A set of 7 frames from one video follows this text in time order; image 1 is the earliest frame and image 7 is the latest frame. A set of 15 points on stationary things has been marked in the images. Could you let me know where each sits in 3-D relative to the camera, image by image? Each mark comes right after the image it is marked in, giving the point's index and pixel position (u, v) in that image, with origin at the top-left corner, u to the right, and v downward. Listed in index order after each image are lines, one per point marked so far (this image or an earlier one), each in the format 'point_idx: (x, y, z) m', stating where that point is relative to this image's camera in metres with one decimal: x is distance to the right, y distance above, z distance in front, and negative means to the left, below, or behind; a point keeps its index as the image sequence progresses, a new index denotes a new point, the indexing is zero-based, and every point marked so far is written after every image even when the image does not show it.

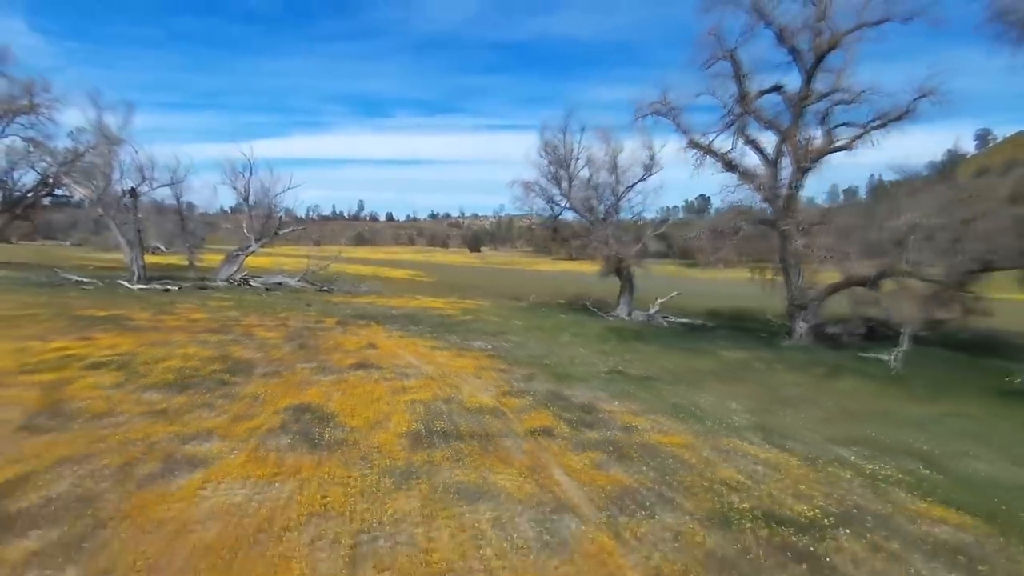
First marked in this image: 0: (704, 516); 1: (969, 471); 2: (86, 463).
0: (+1.7, -2.0, +6.9) m
1: (+5.6, -2.2, +9.5) m
2: (-4.2, -1.7, +7.6) m
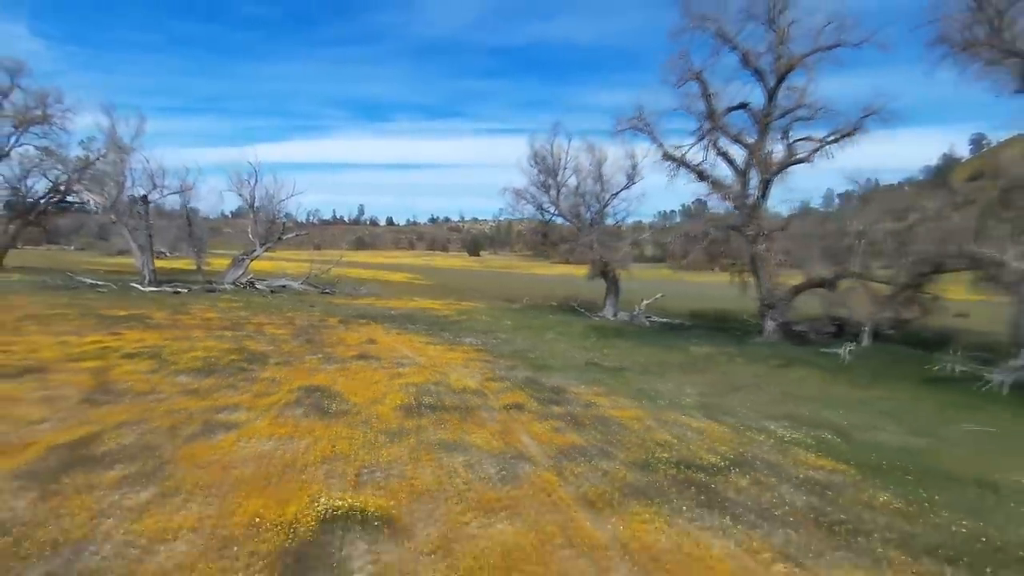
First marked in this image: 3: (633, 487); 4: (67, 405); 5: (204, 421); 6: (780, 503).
0: (+1.4, -2.0, +8.8) m
1: (+5.3, -2.2, +11.4) m
2: (-4.6, -1.6, +9.5) m
3: (+1.2, -2.0, +7.8) m
4: (-6.0, -1.6, +10.5) m
5: (-4.0, -1.7, +10.0) m
6: (+2.5, -2.0, +7.4) m
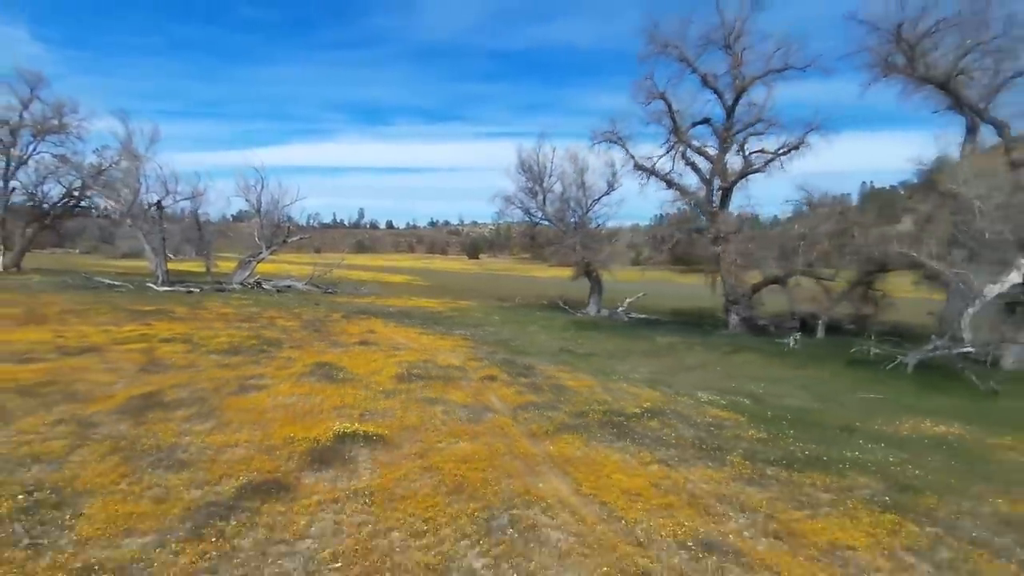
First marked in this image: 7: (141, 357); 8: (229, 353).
0: (+0.9, -1.8, +11.4) m
1: (+4.8, -2.0, +14.0) m
2: (-5.0, -1.5, +12.1) m
3: (+0.7, -1.9, +10.4) m
4: (-6.5, -1.4, +13.1) m
5: (-4.5, -1.6, +12.6) m
6: (+2.1, -1.9, +10.0) m
7: (-7.1, -1.3, +14.9) m
8: (-5.8, -1.3, +15.8) m
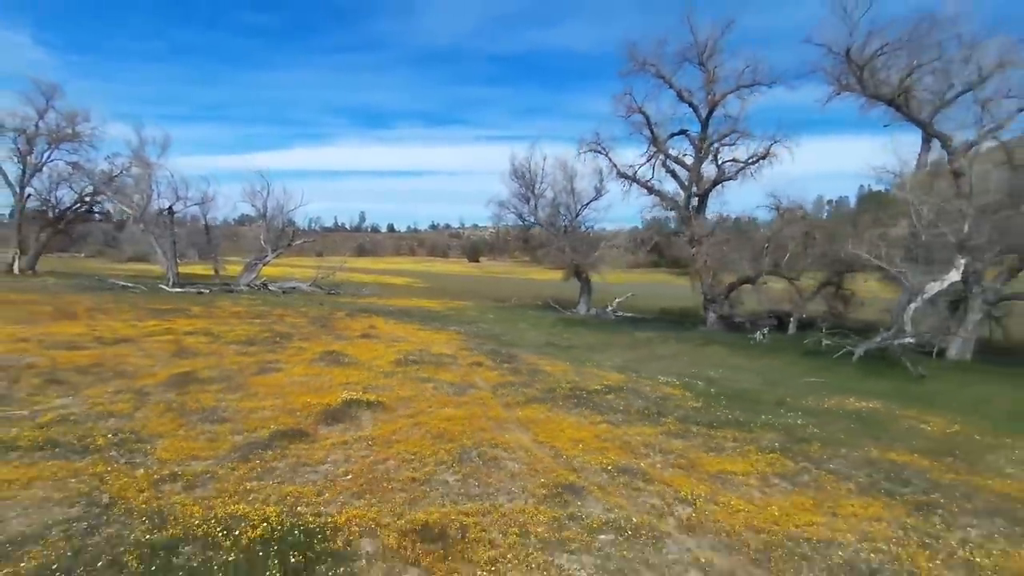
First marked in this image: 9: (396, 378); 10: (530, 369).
0: (+0.5, -1.7, +13.4) m
1: (+4.5, -2.0, +16.0) m
2: (-5.4, -1.4, +14.1) m
3: (+0.4, -1.8, +12.4) m
4: (-6.8, -1.4, +15.1) m
5: (-4.8, -1.5, +14.6) m
6: (+1.7, -1.8, +12.0) m
7: (-7.5, -1.2, +16.9) m
8: (-6.1, -1.3, +17.9) m
9: (-2.0, -1.6, +13.4) m
10: (+0.4, -1.7, +15.8) m
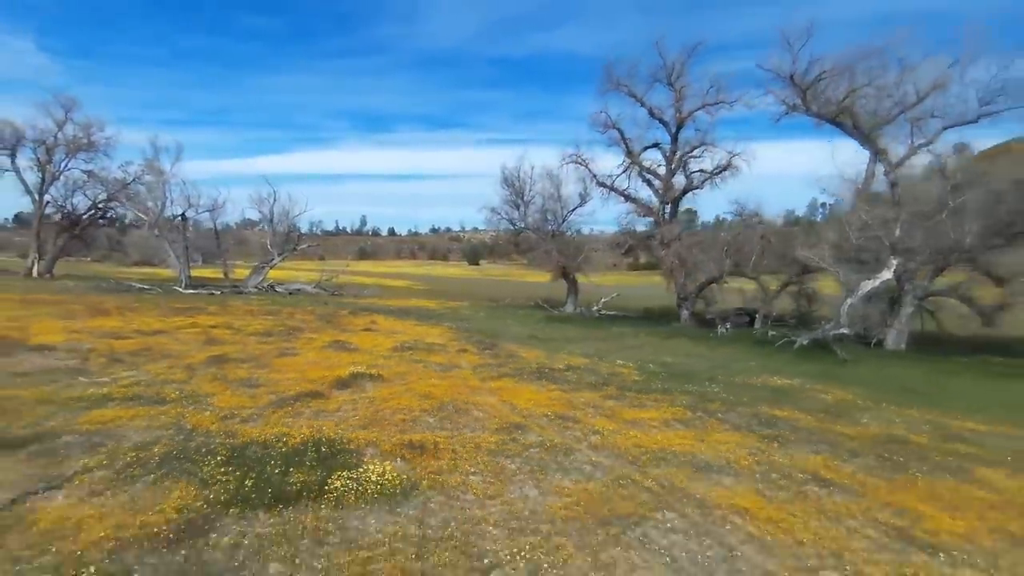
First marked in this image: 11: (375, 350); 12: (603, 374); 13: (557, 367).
0: (+0.1, -1.7, +16.1) m
1: (+4.0, -1.9, +18.7) m
2: (-5.8, -1.4, +16.9) m
3: (-0.1, -1.7, +15.1) m
4: (-7.3, -1.3, +17.8) m
5: (-5.3, -1.4, +17.4) m
6: (+1.3, -1.7, +14.7) m
7: (-7.9, -1.2, +19.6) m
8: (-6.6, -1.2, +20.6) m
9: (-2.5, -1.5, +16.1) m
10: (-0.1, -1.6, +18.5) m
11: (-3.1, -1.4, +17.7) m
12: (+1.8, -1.7, +15.3) m
13: (+0.9, -1.7, +16.2) m
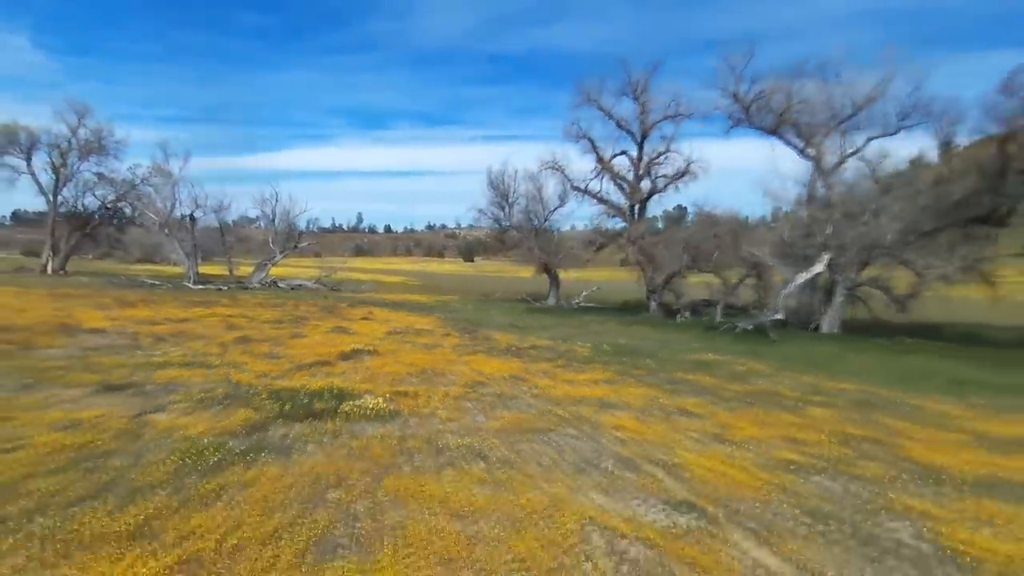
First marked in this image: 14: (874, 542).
0: (-0.6, -1.5, +19.3) m
1: (+3.3, -1.7, +22.0) m
2: (-6.5, -1.2, +20.1) m
3: (-0.7, -1.5, +18.3) m
4: (-8.0, -1.2, +21.0) m
5: (-5.9, -1.3, +20.6) m
6: (+0.6, -1.5, +17.9) m
7: (-8.6, -1.0, +22.8) m
8: (-7.3, -1.1, +23.8) m
9: (-3.1, -1.3, +19.3) m
10: (-0.8, -1.4, +21.7) m
11: (-3.8, -1.2, +21.0) m
12: (+1.1, -1.5, +18.6) m
13: (+0.3, -1.5, +19.4) m
14: (+2.7, -1.9, +5.8) m
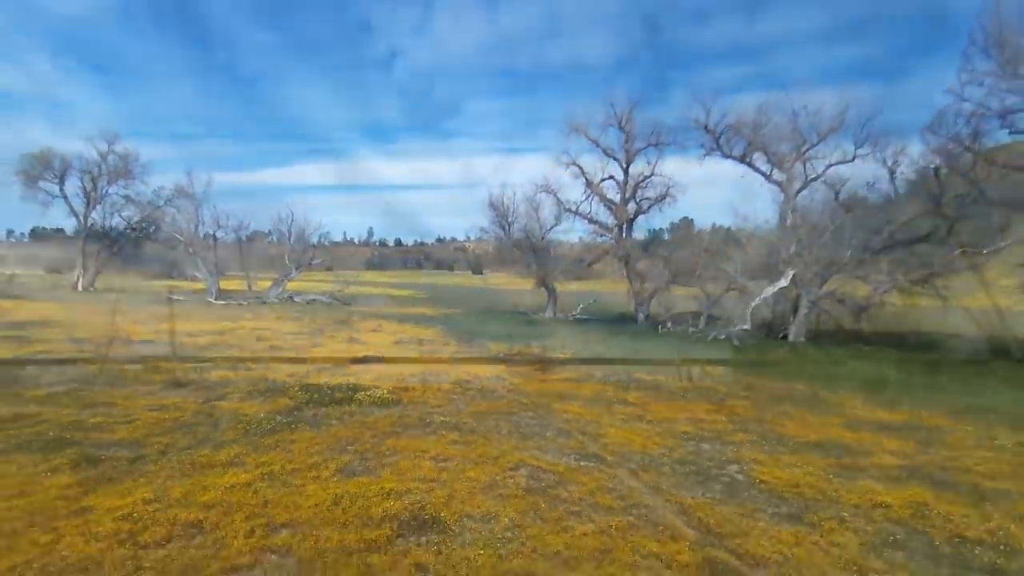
0: (-0.9, -1.9, +22.4) m
1: (+3.1, -2.1, +24.9) m
2: (-6.8, -1.7, +23.2) m
3: (-1.0, -1.9, +21.4) m
4: (-8.2, -1.7, +24.1) m
5: (-6.2, -1.7, +23.7) m
6: (+0.3, -1.9, +20.9) m
7: (-8.9, -1.6, +25.9) m
8: (-7.5, -1.6, +26.9) m
9: (-3.4, -1.8, +22.4) m
10: (-1.0, -1.9, +24.8) m
11: (-4.1, -1.7, +24.0) m
12: (+0.8, -1.9, +21.6) m
13: (0.0, -1.9, +22.4) m
14: (+2.2, -2.1, +8.8) m
